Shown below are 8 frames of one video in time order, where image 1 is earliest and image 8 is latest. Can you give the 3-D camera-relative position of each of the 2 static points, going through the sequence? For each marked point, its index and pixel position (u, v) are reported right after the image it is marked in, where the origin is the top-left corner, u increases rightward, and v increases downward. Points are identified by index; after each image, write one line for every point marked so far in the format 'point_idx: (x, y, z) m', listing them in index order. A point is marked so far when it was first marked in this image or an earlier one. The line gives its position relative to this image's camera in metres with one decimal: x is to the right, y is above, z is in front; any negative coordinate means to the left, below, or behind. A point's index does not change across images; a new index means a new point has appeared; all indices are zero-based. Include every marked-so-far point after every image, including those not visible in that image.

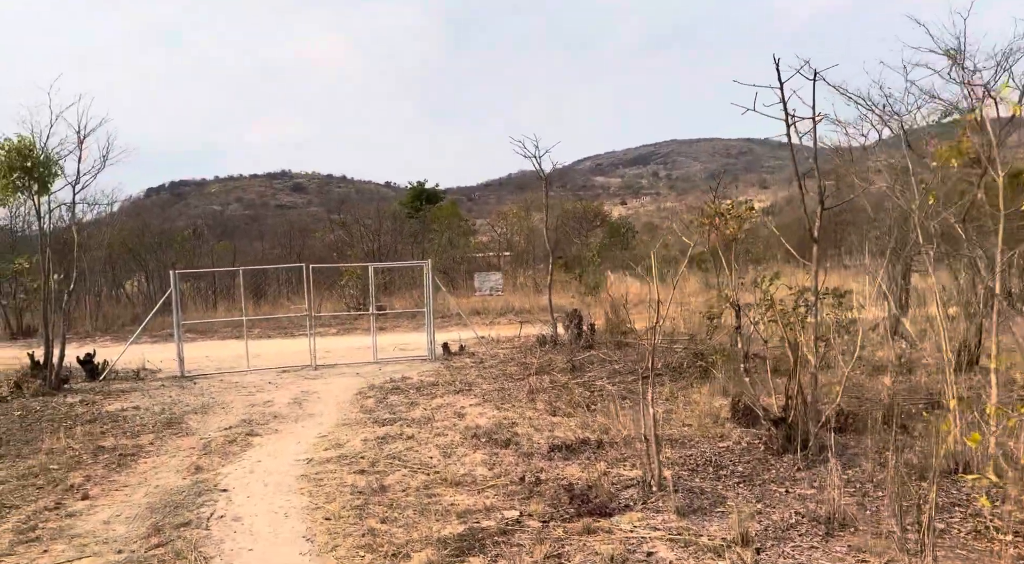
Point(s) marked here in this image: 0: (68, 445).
0: (-4.5, -1.6, +8.0) m
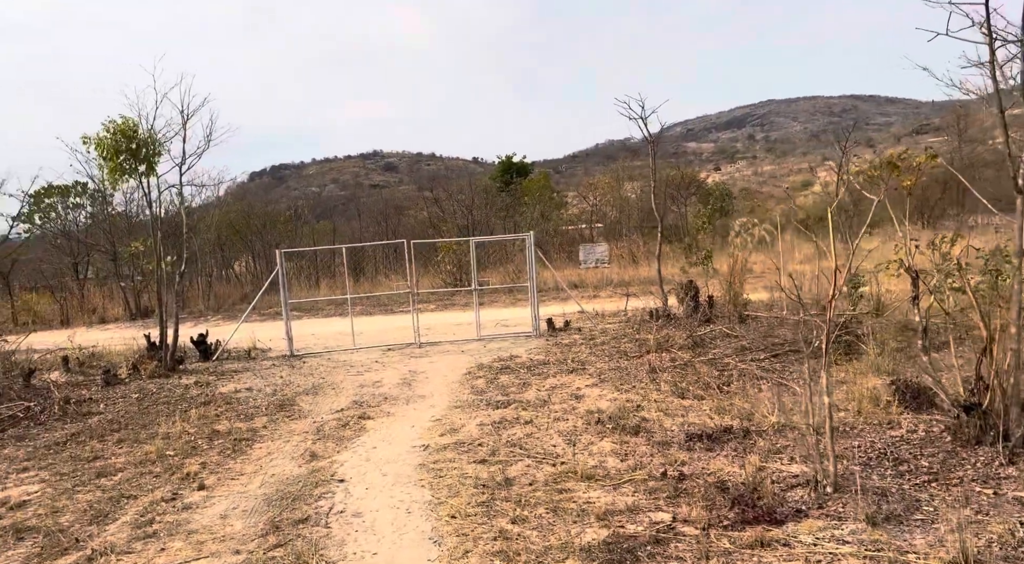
0: (-3.3, -1.5, +7.9) m
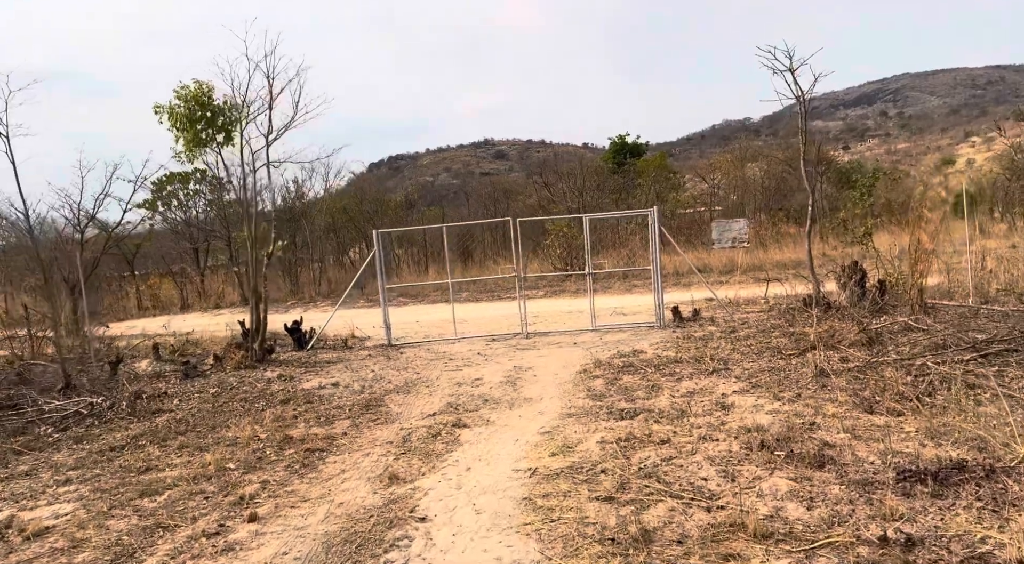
0: (-2.2, -1.3, +6.8) m
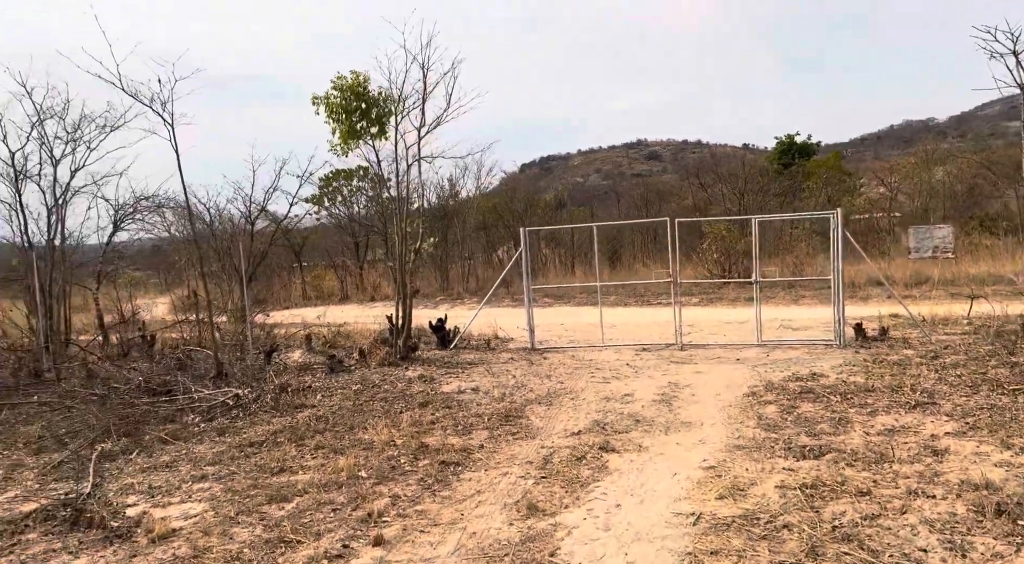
0: (-1.0, -1.3, +6.4) m
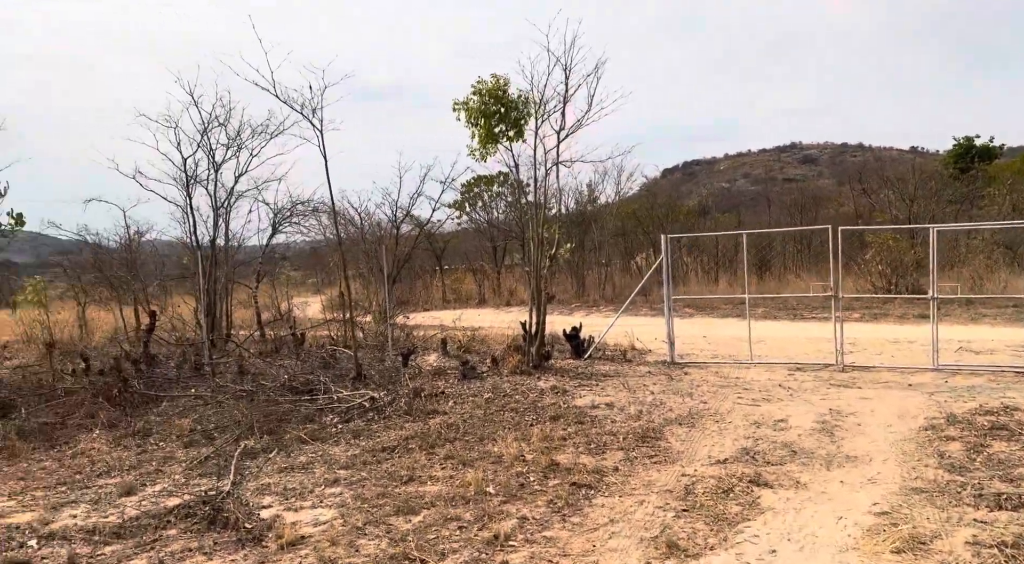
0: (+0.1, -1.3, +6.1) m
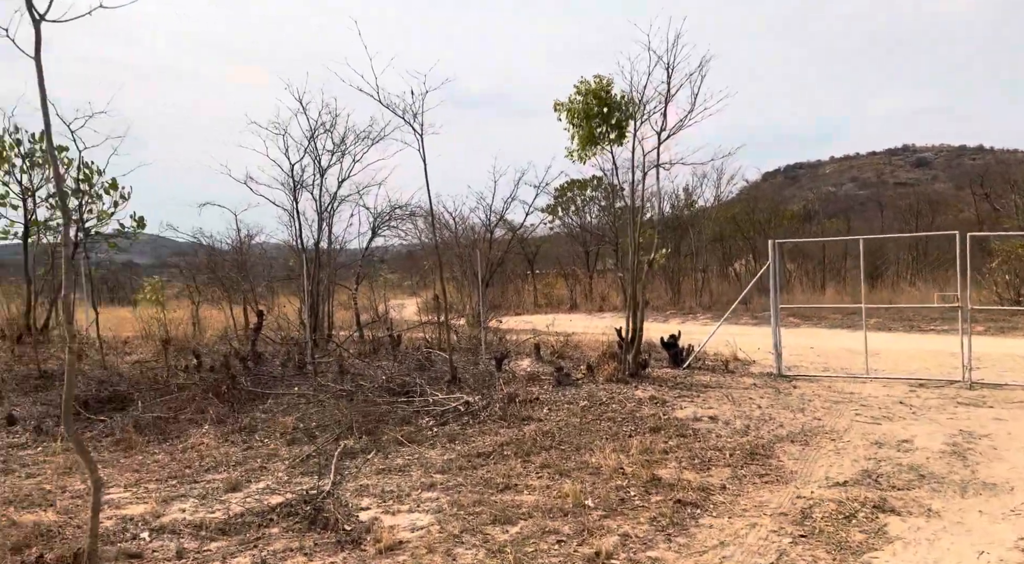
0: (+0.8, -1.4, +5.9) m
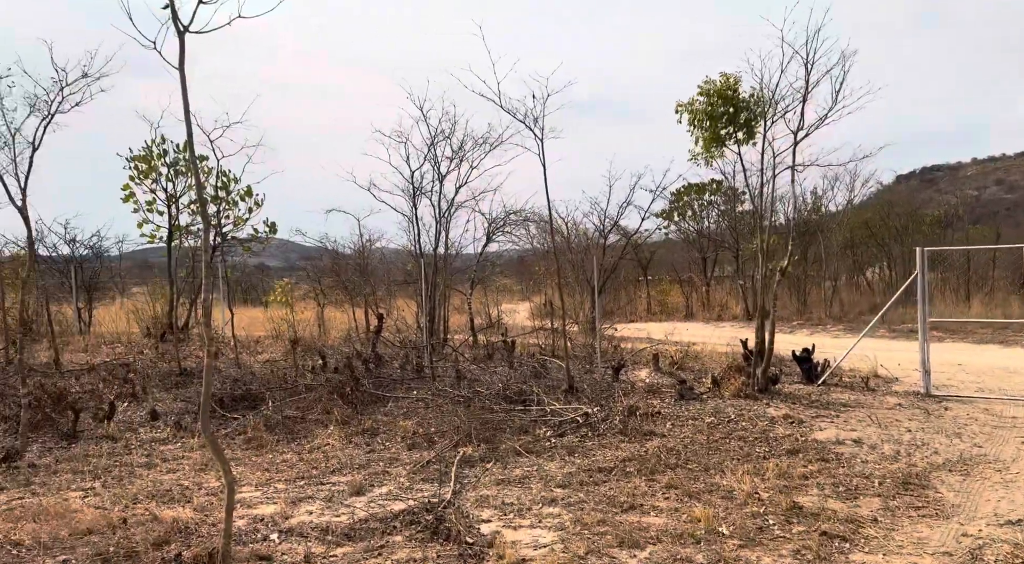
0: (+1.7, -1.5, +5.6) m
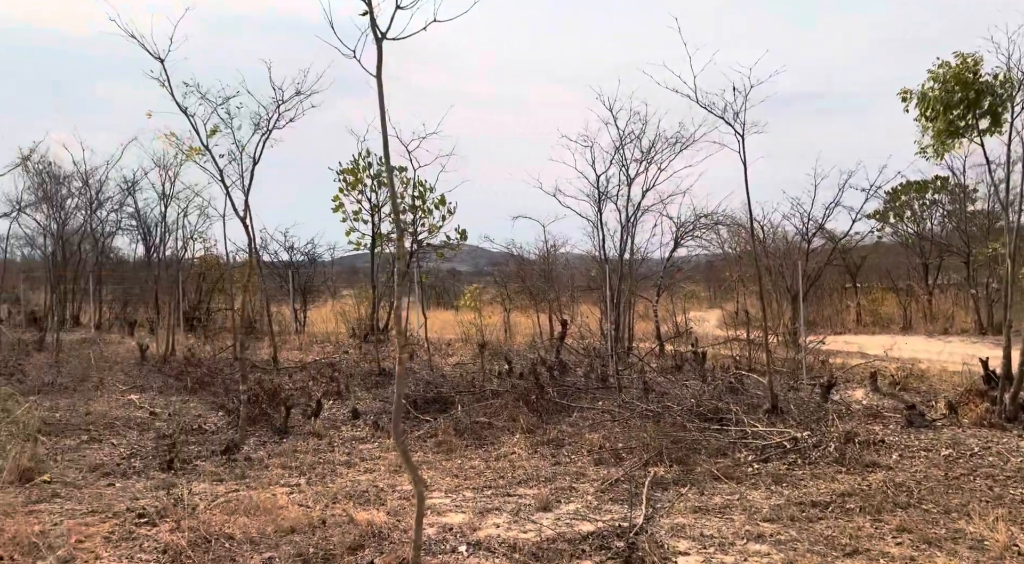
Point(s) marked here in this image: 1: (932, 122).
0: (+2.9, -1.5, +4.7) m
1: (+4.0, +1.5, +7.6) m
